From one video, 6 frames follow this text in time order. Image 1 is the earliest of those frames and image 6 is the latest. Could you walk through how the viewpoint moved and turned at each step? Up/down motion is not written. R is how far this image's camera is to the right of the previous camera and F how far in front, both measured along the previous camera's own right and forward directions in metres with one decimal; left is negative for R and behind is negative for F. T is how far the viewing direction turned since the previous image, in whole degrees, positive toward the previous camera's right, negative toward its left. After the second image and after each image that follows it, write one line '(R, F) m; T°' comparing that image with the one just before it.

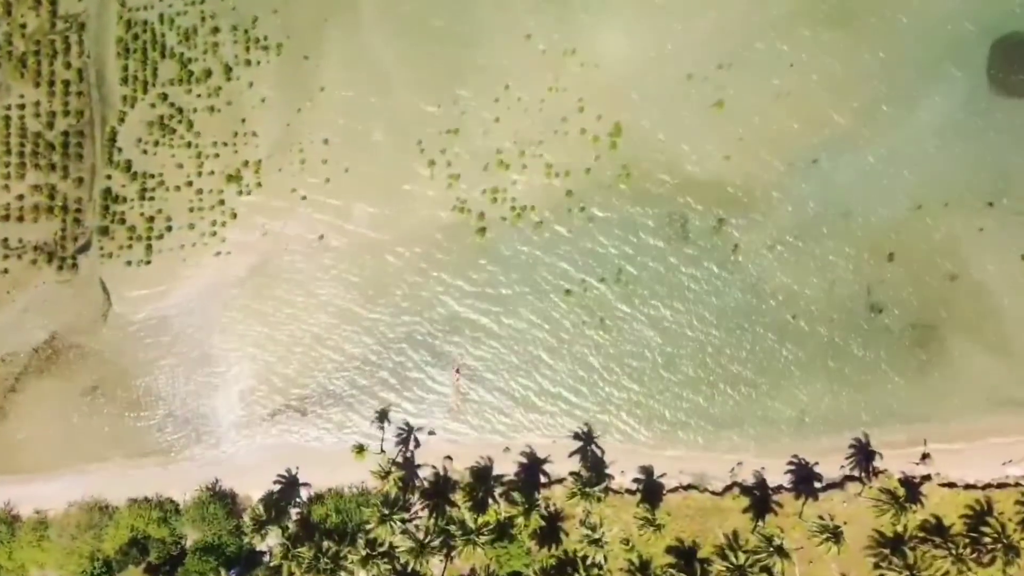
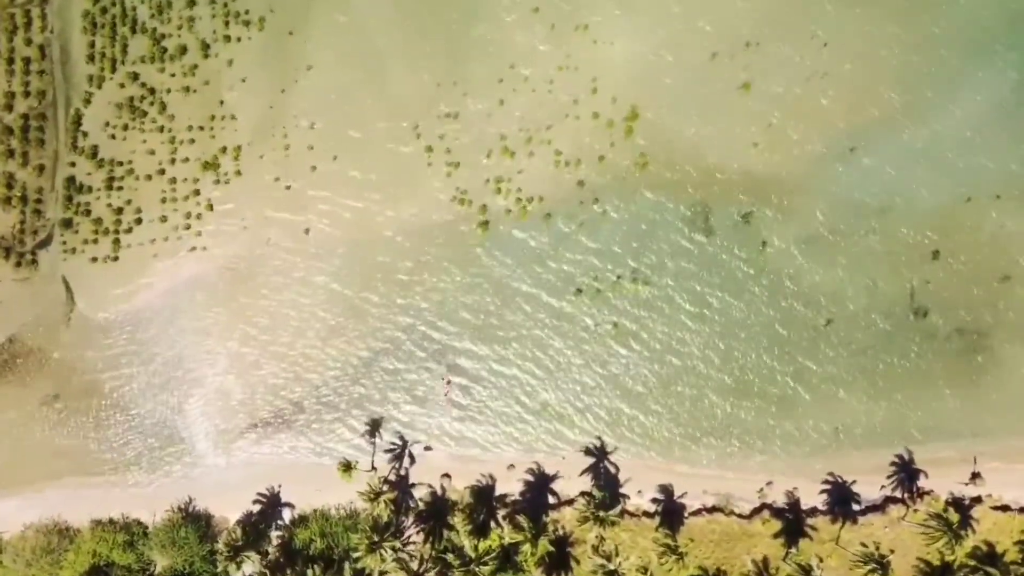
(0.0, +1.0) m; 0°
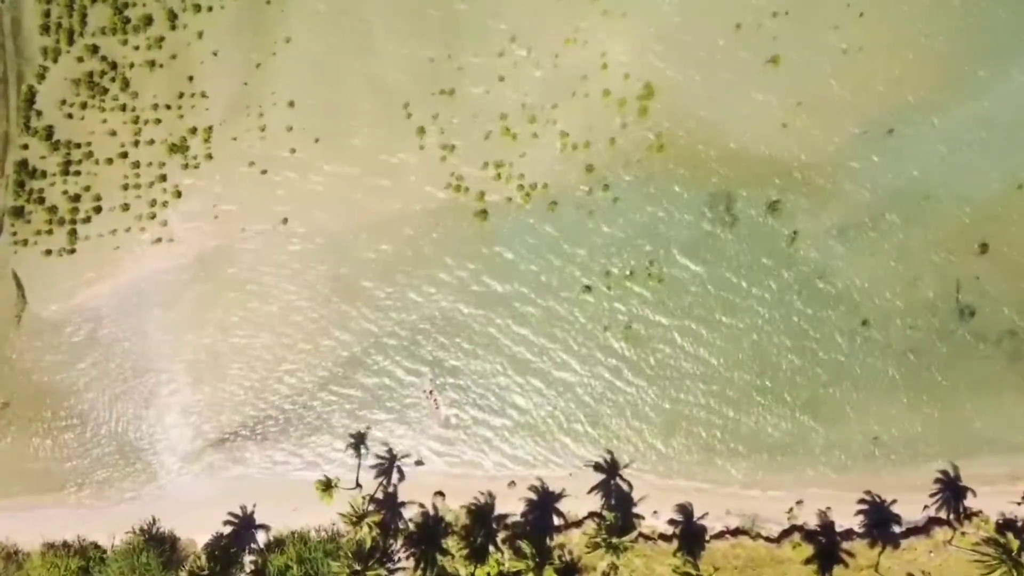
(0.0, +1.0) m; 0°
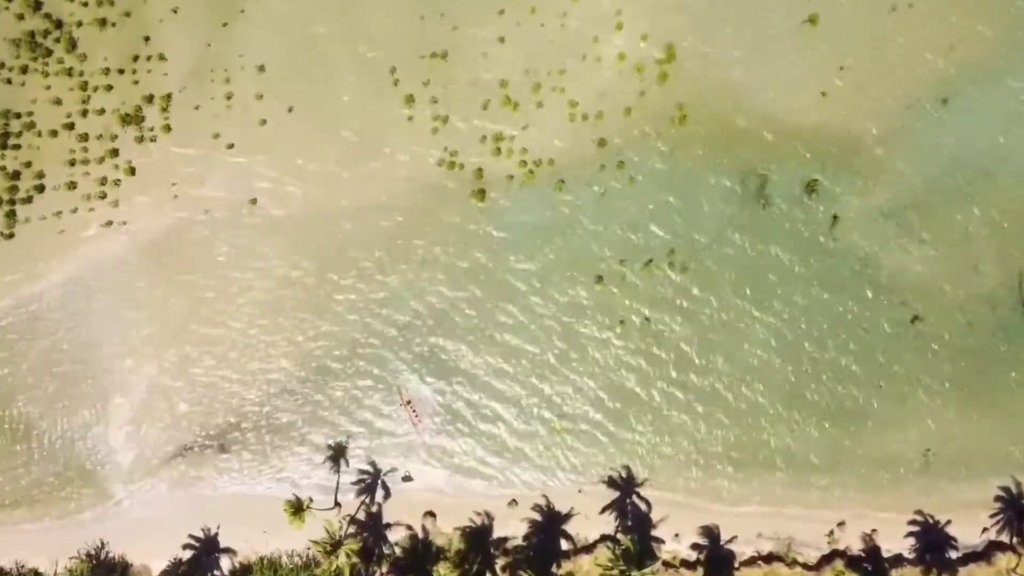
(0.0, +1.1) m; 0°
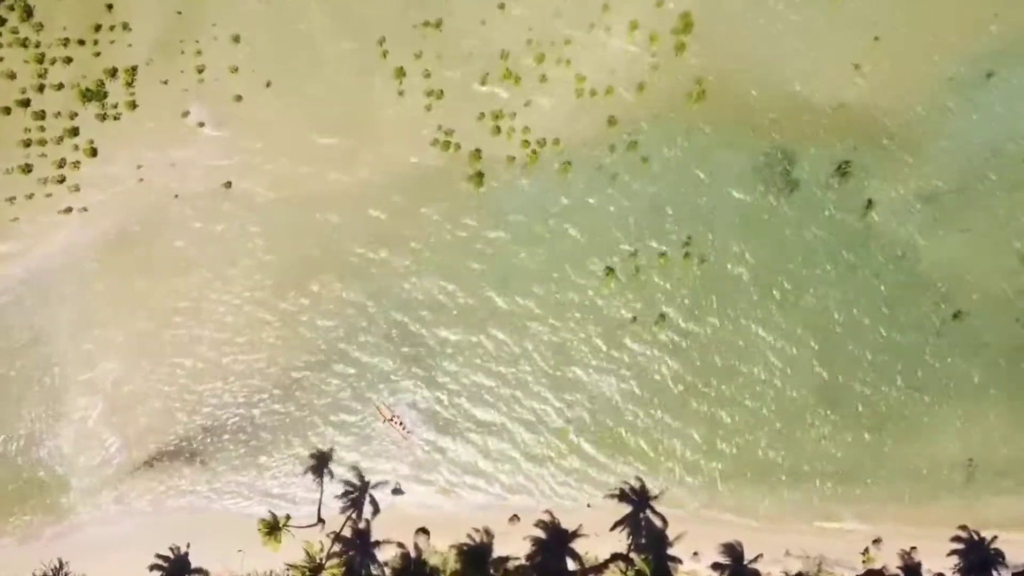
(0.0, +0.7) m; 0°
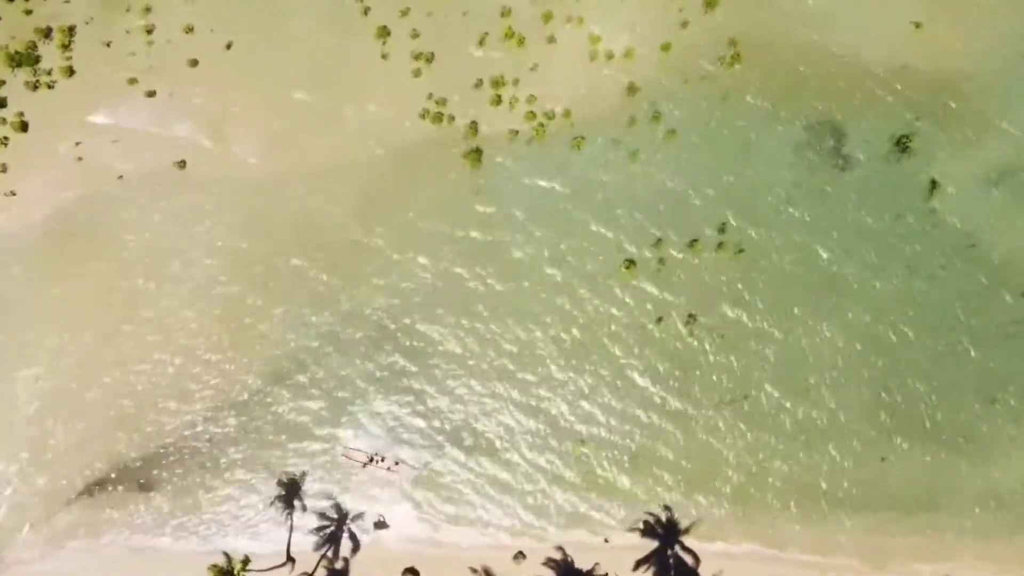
(0.0, +1.1) m; 0°
